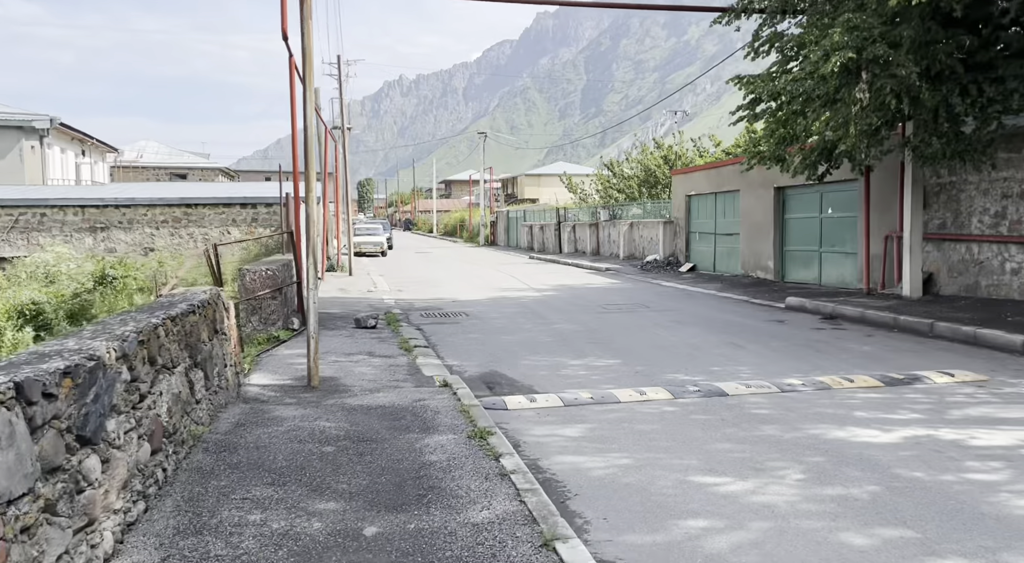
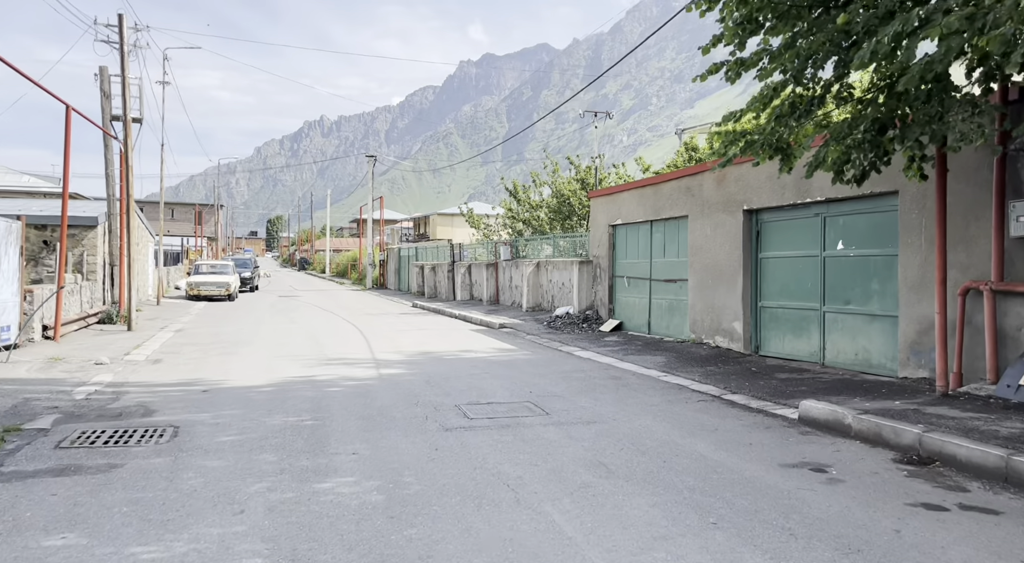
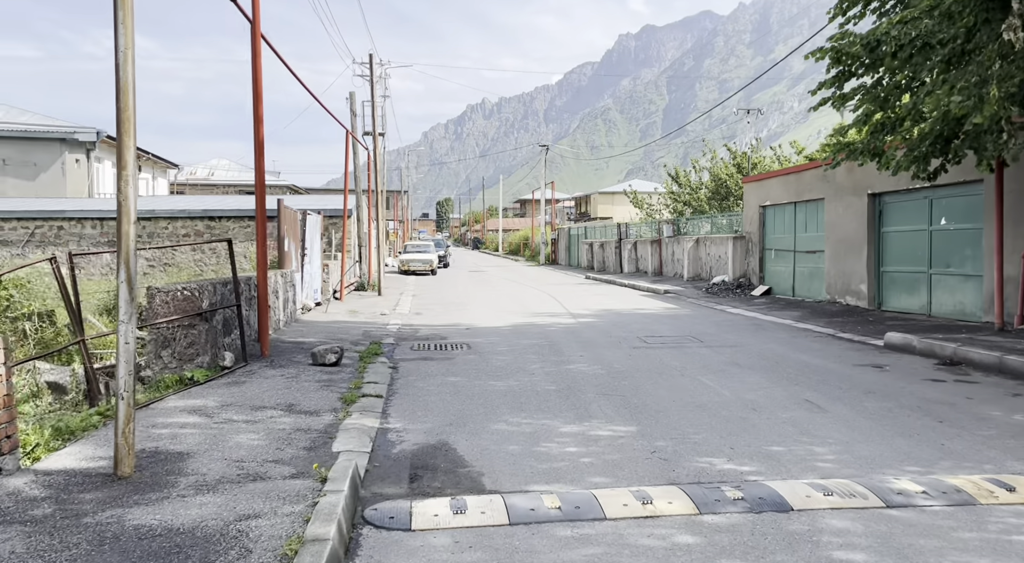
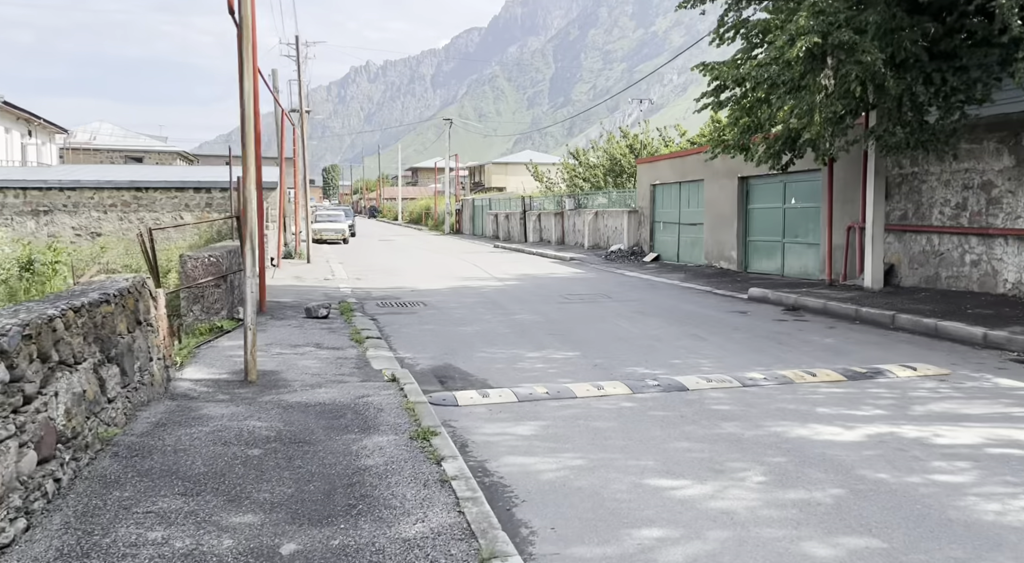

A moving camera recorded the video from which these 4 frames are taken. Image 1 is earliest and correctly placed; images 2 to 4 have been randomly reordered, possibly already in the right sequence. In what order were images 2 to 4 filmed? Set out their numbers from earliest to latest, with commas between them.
4, 3, 2
